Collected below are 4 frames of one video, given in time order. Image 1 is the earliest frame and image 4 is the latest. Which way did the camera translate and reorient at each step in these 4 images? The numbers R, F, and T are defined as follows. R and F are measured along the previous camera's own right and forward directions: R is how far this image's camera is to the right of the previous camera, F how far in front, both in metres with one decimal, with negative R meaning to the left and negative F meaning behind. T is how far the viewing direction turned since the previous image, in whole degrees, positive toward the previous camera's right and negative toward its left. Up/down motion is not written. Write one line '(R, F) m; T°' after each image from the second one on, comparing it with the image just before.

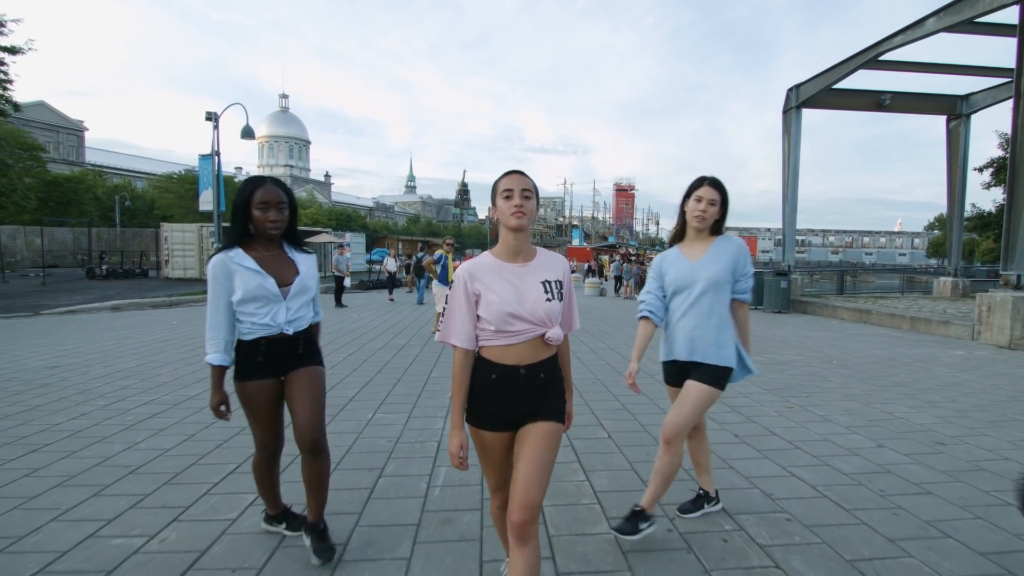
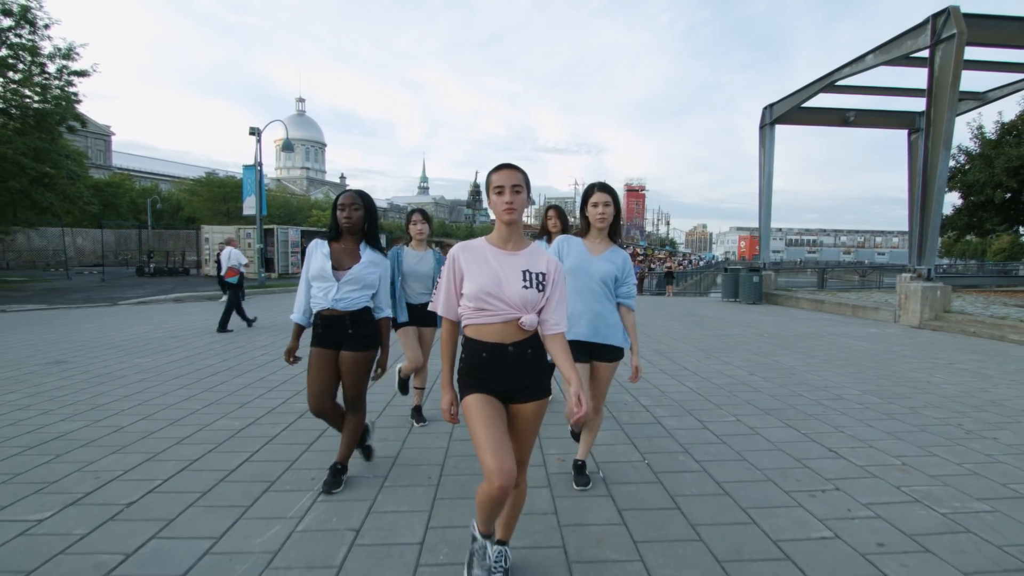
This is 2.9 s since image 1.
(+0.1, -2.6) m; -1°
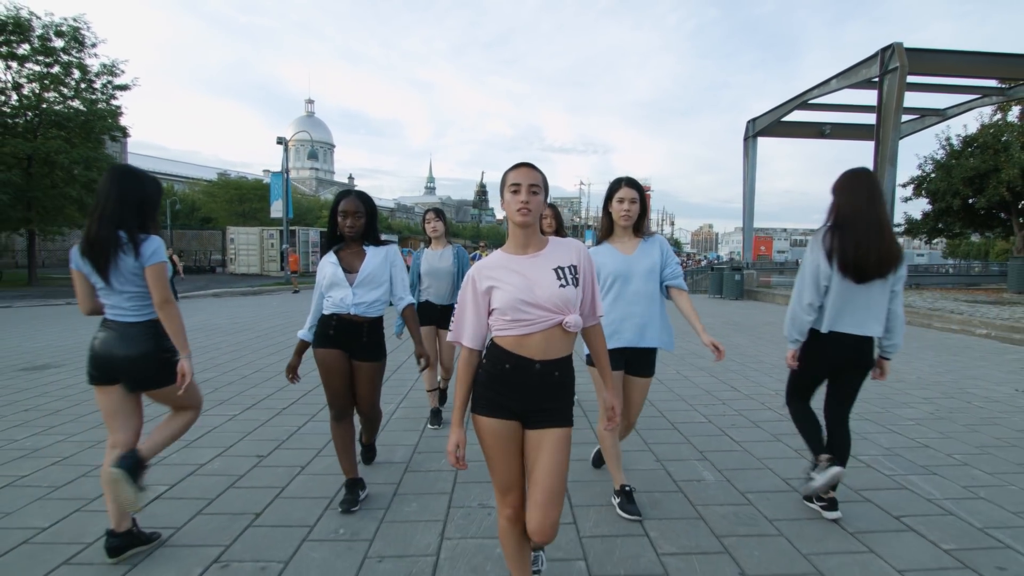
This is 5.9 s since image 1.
(0.0, -2.1) m; -1°
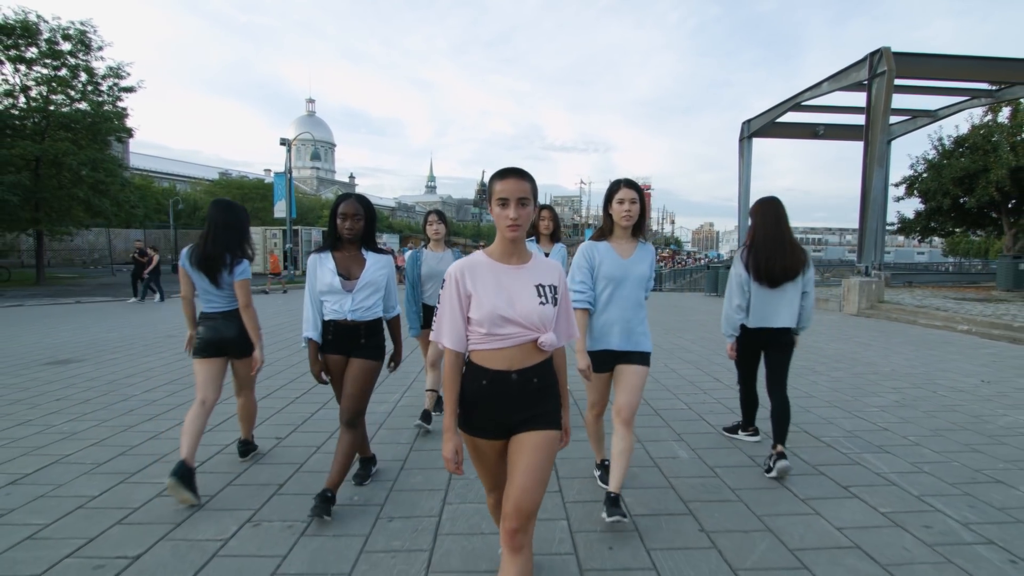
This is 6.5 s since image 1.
(0.0, -0.4) m; 0°
